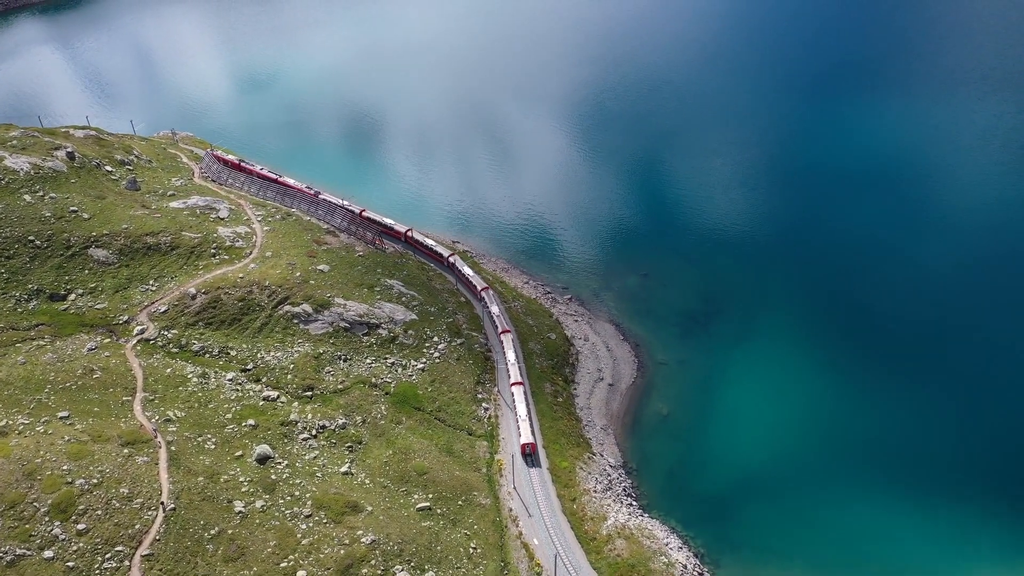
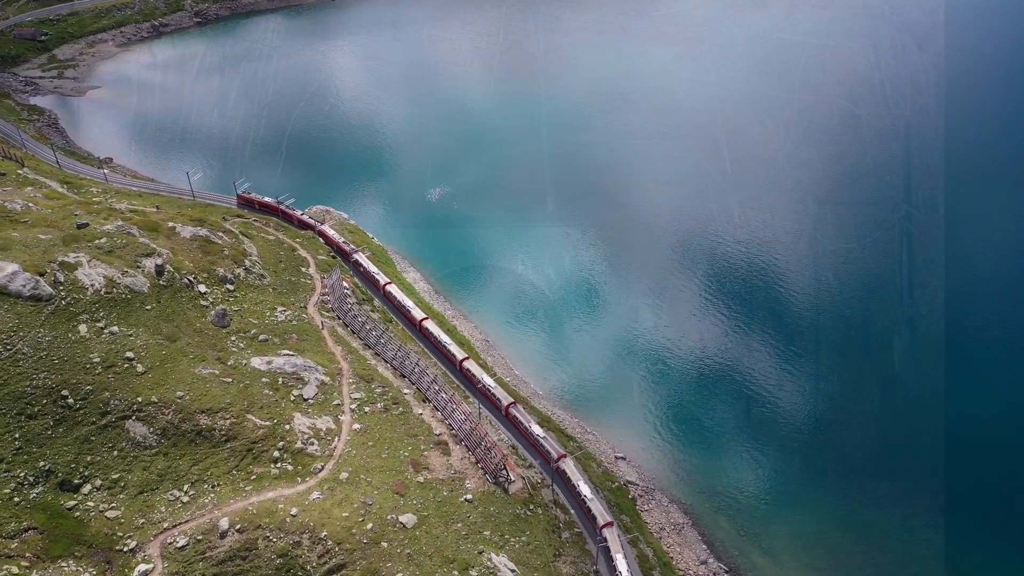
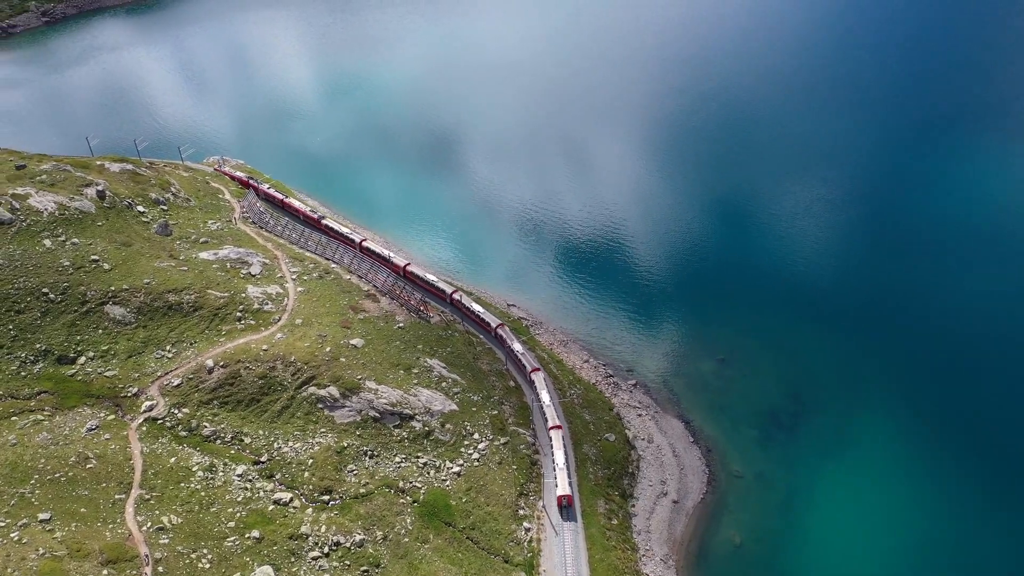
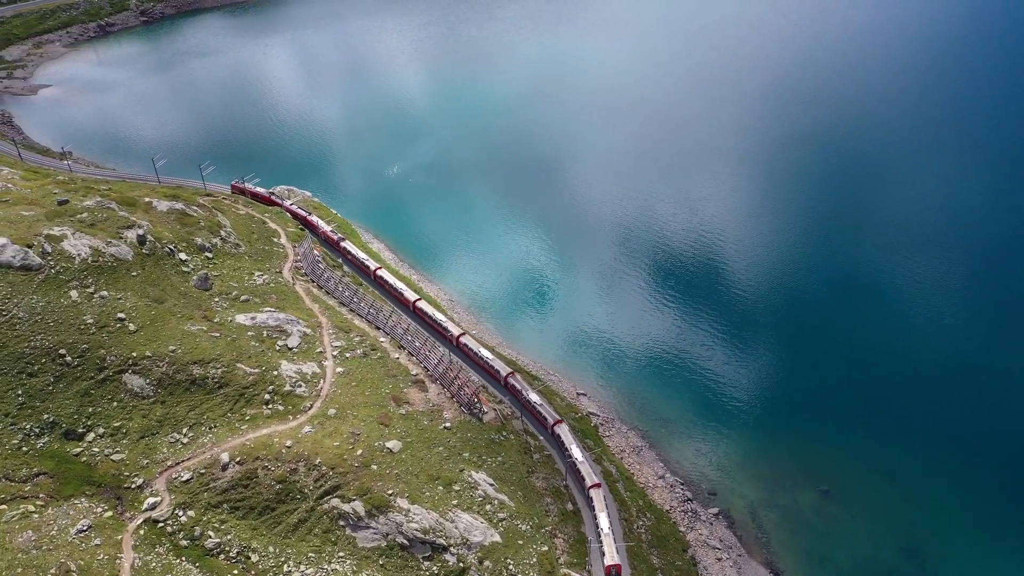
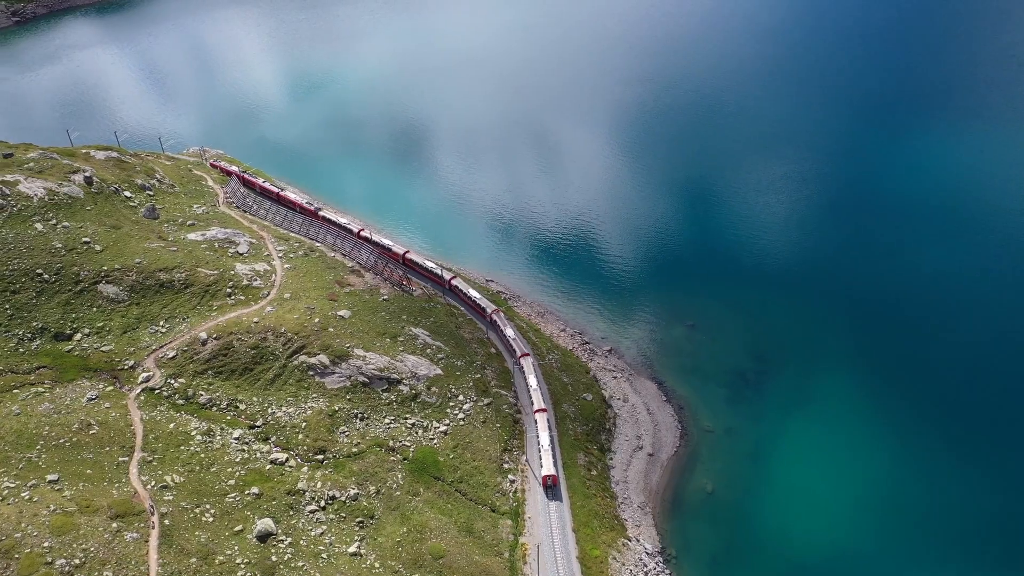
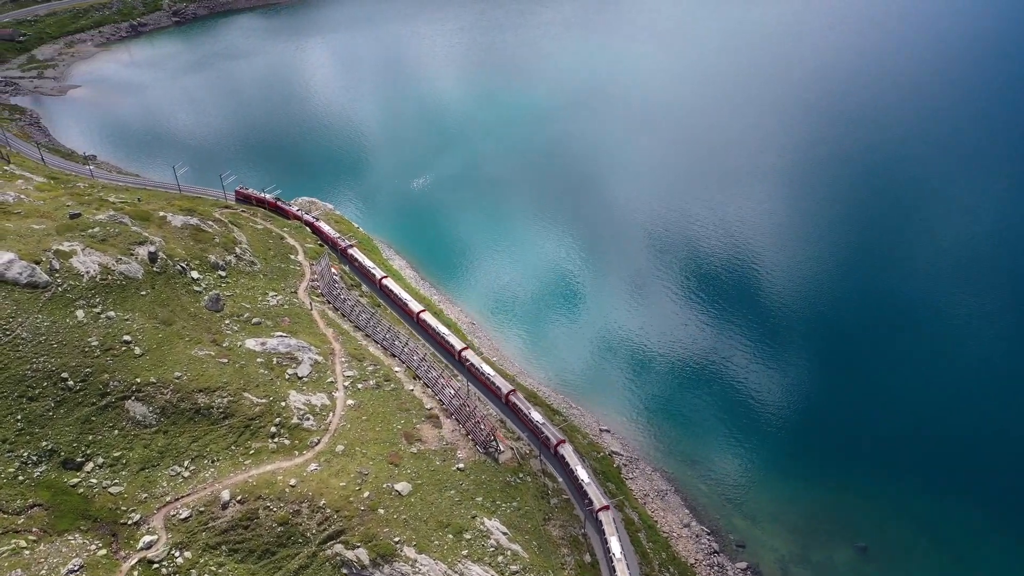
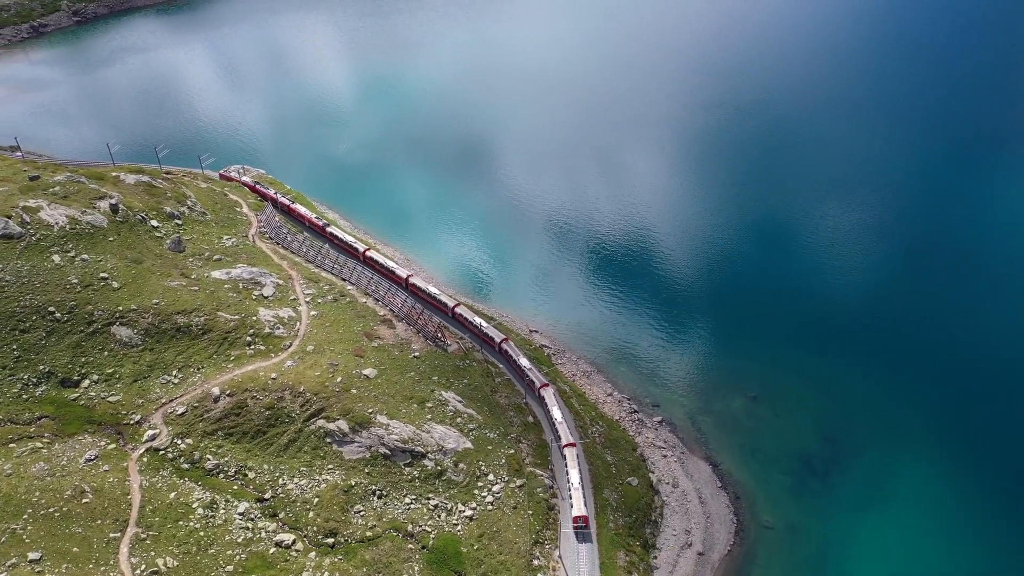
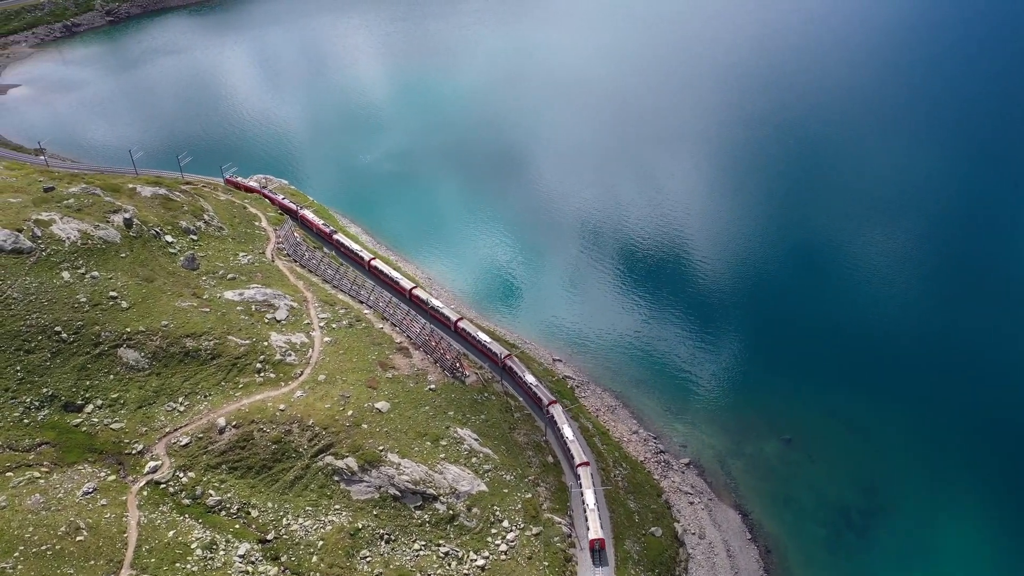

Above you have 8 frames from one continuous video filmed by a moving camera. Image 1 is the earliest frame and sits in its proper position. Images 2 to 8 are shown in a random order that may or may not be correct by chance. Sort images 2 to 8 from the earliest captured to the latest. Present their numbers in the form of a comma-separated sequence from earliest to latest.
5, 3, 7, 8, 4, 6, 2
